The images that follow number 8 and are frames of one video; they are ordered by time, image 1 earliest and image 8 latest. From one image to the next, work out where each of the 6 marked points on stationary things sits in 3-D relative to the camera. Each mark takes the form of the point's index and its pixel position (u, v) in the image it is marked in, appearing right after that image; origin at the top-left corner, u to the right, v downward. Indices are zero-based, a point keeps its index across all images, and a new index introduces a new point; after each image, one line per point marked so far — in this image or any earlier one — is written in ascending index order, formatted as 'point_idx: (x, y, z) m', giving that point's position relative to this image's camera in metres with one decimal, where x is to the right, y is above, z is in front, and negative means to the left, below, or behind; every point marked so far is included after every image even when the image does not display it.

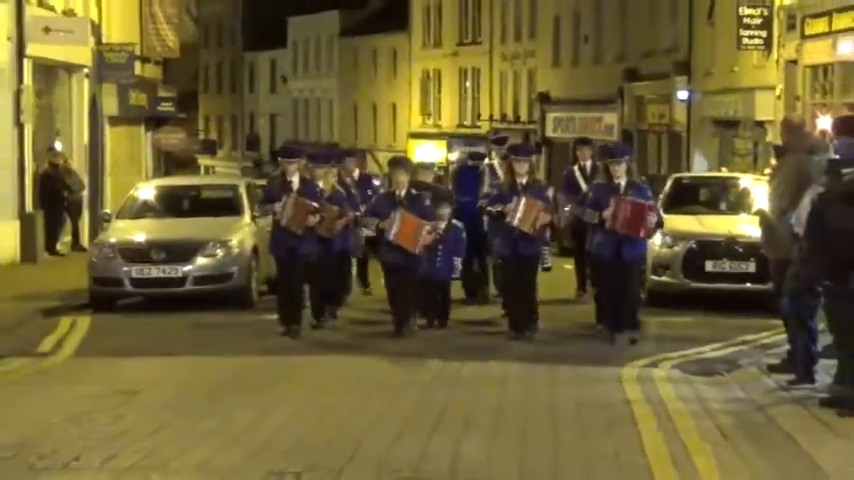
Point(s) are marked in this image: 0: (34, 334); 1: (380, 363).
0: (-3.9, -0.9, +13.4) m
1: (-0.6, -1.2, +12.8) m
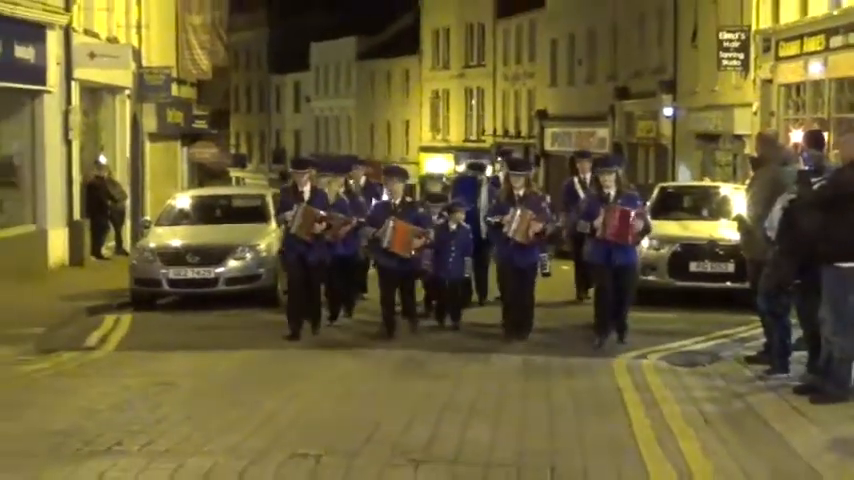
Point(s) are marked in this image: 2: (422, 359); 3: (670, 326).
0: (-3.5, -0.9, +14.5) m
1: (-0.3, -1.2, +13.6) m
2: (0.0, -1.2, +13.3) m
3: (+2.7, -0.9, +15.6) m
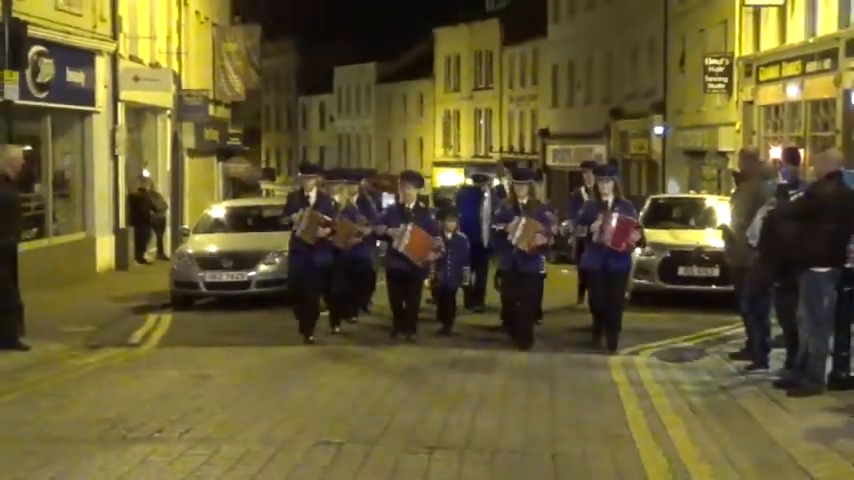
0: (-3.4, -1.0, +15.6) m
1: (-0.2, -1.3, +14.7) m
2: (+0.1, -1.3, +14.4) m
3: (+2.9, -1.0, +16.7) m
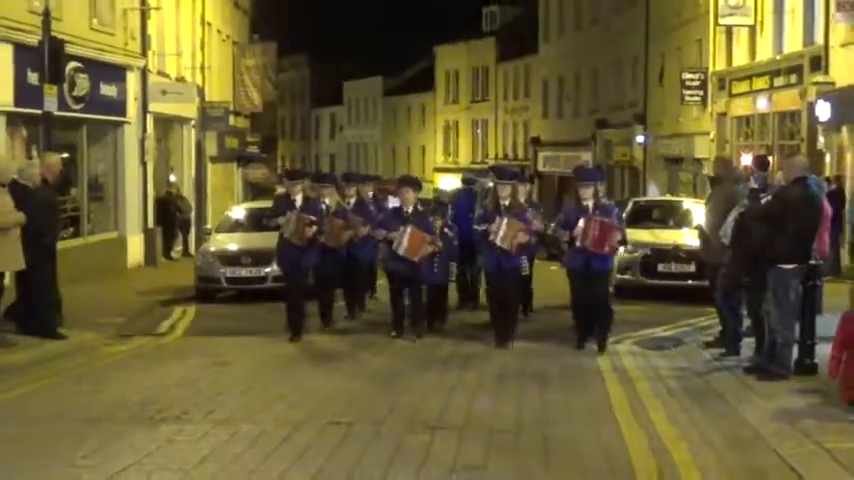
0: (-3.4, -1.0, +16.7) m
1: (-0.2, -1.2, +15.8) m
2: (+0.1, -1.2, +15.5) m
3: (+2.9, -1.0, +17.8) m
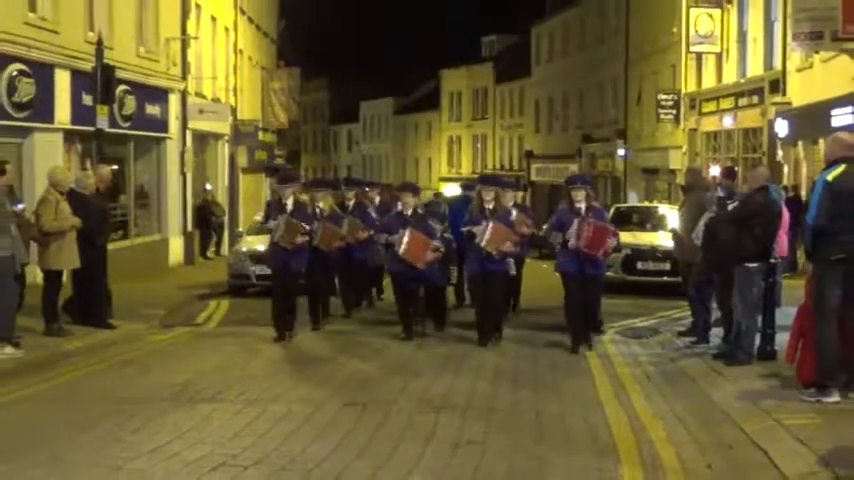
0: (-3.3, -1.0, +18.4) m
1: (-0.1, -1.3, +17.5) m
2: (+0.2, -1.3, +17.2) m
3: (+2.9, -1.0, +19.5) m
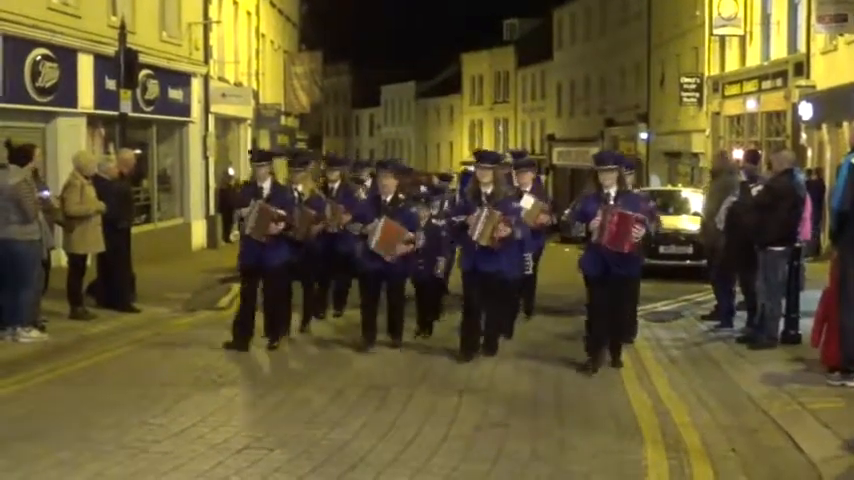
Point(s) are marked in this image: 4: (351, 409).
0: (-3.0, -0.8, +18.4) m
1: (+0.2, -1.1, +17.5) m
2: (+0.4, -1.1, +17.2) m
3: (+3.3, -0.7, +19.4) m
4: (-0.6, -1.5, +11.7) m
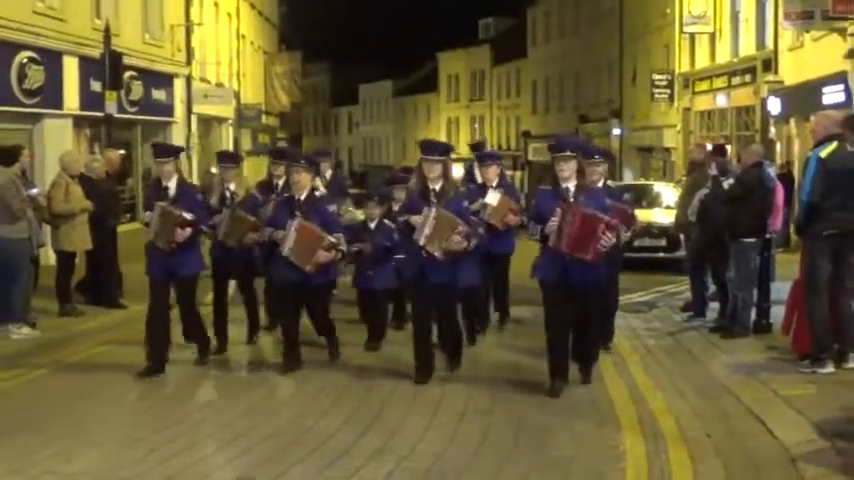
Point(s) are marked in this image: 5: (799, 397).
0: (-3.3, -0.8, +18.7) m
1: (-0.1, -1.0, +17.8) m
2: (+0.2, -1.0, +17.5) m
3: (+2.9, -0.7, +19.8) m
4: (-0.8, -1.4, +12.0) m
5: (+3.2, -1.4, +11.9) m
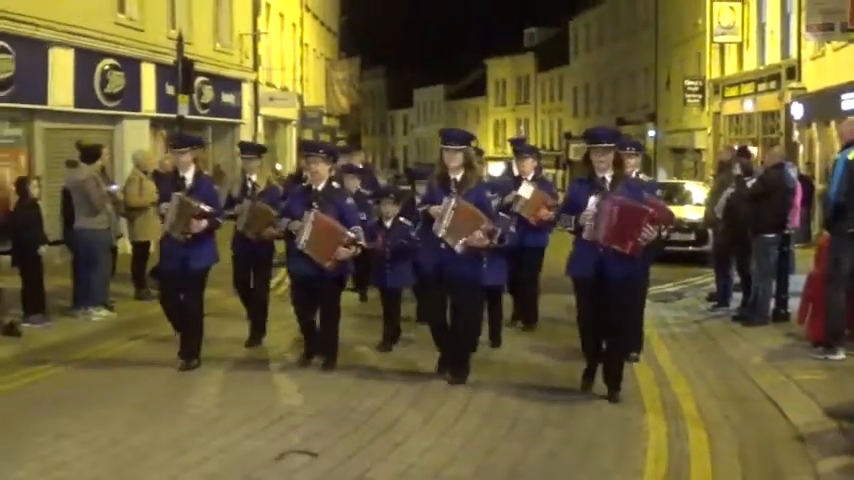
0: (-2.5, -0.6, +20.1) m
1: (+0.6, -0.9, +19.0) m
2: (+0.9, -0.9, +18.7) m
3: (+3.8, -0.6, +20.8) m
4: (-0.4, -1.3, +13.2) m
5: (+3.6, -1.3, +12.9) m
